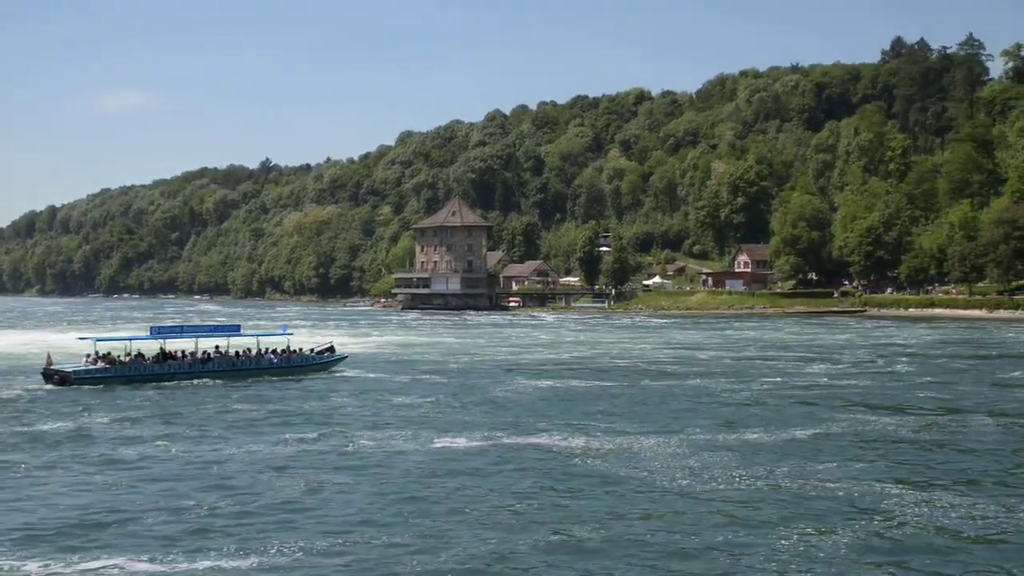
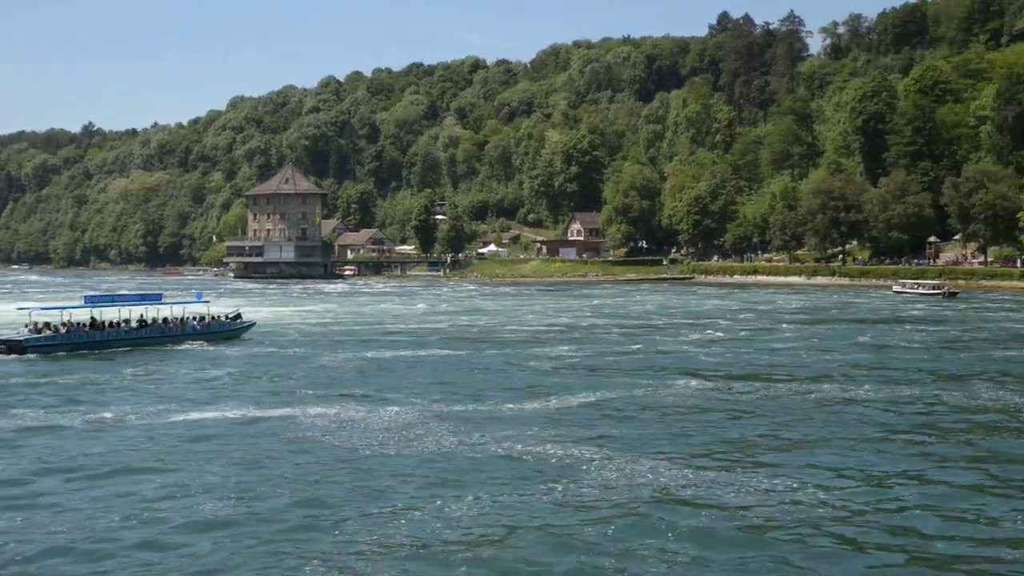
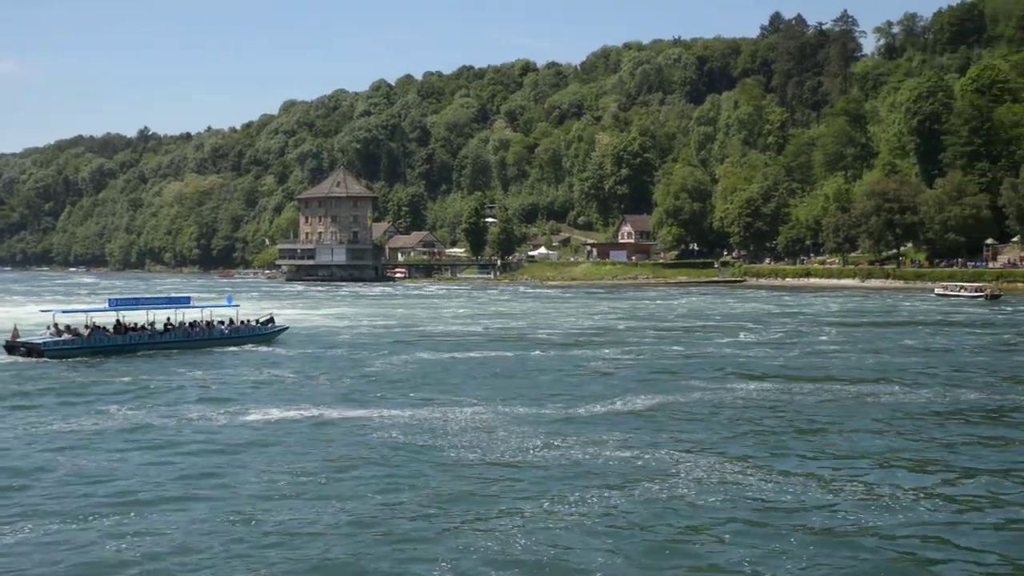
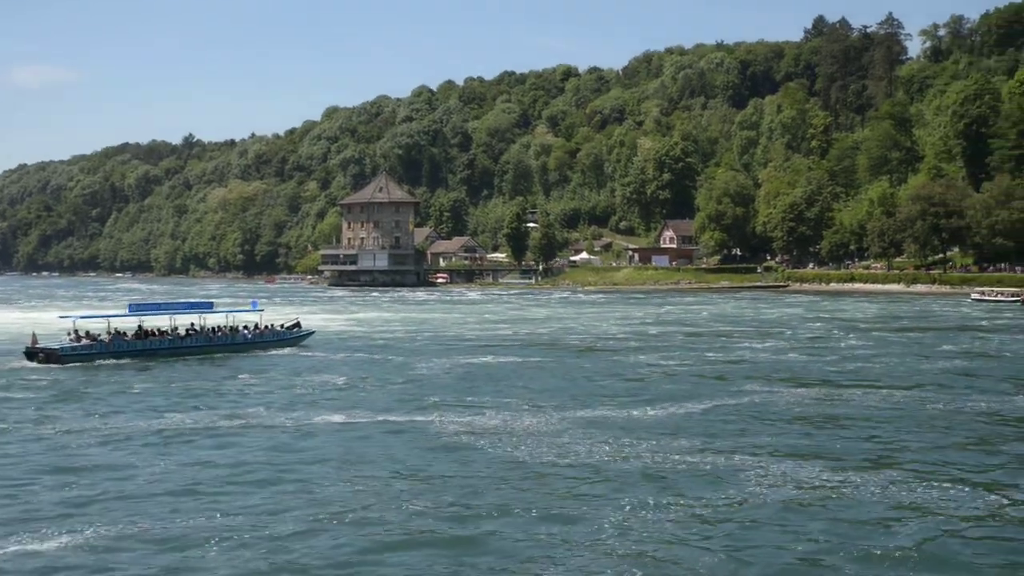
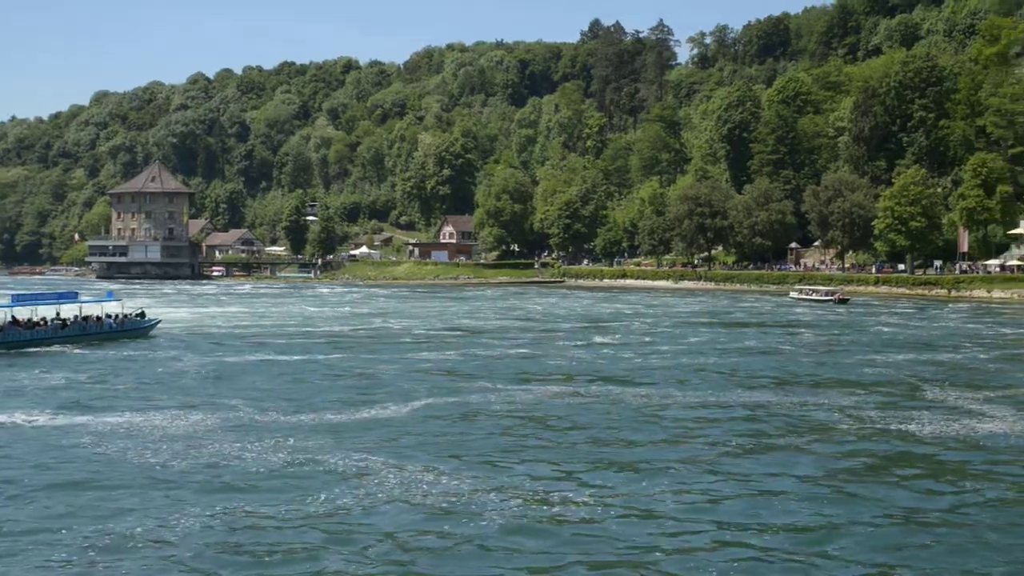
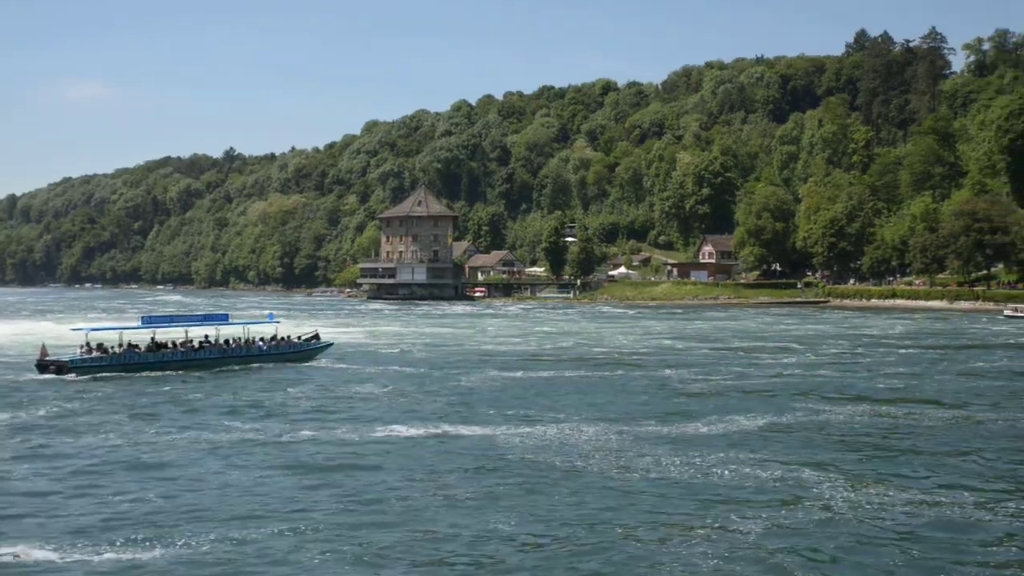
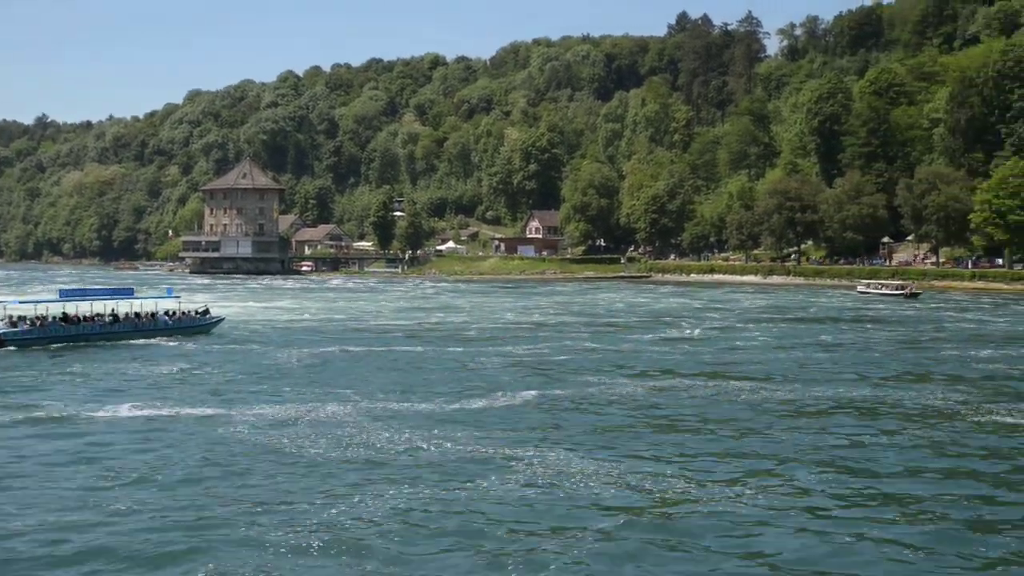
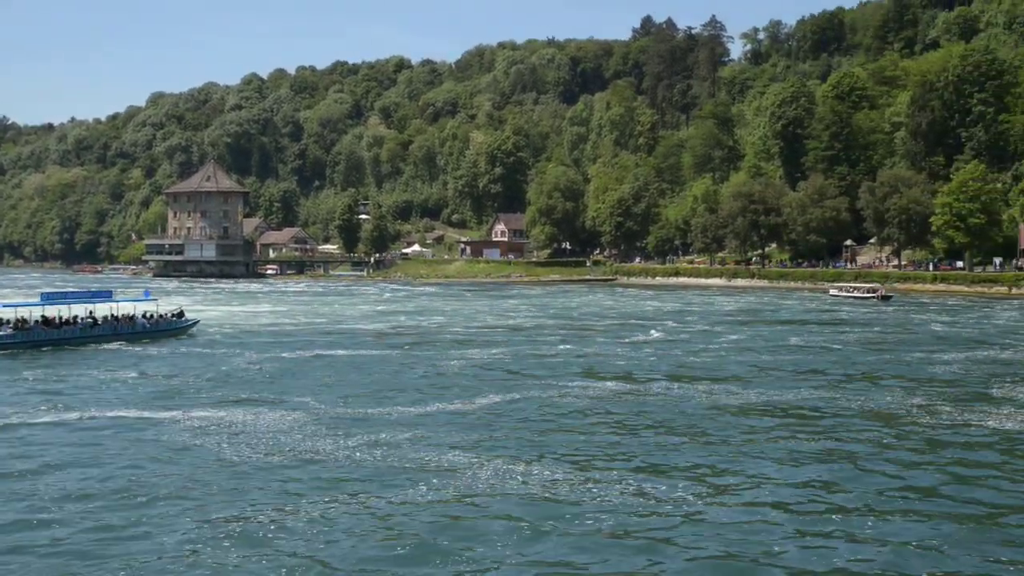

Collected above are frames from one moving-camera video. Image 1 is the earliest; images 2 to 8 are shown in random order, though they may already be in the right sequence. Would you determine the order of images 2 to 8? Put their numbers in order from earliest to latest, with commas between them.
6, 4, 3, 2, 7, 8, 5
